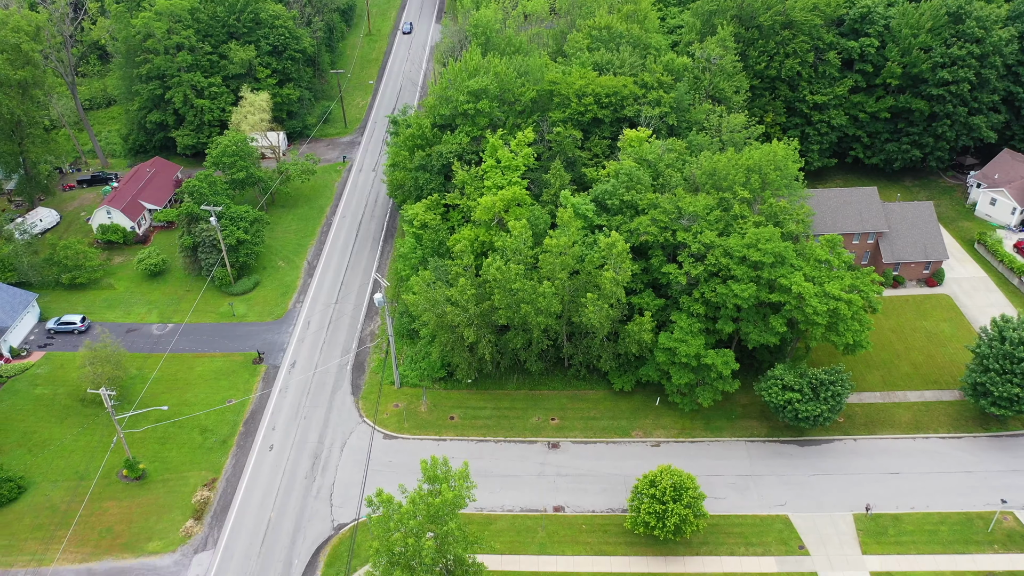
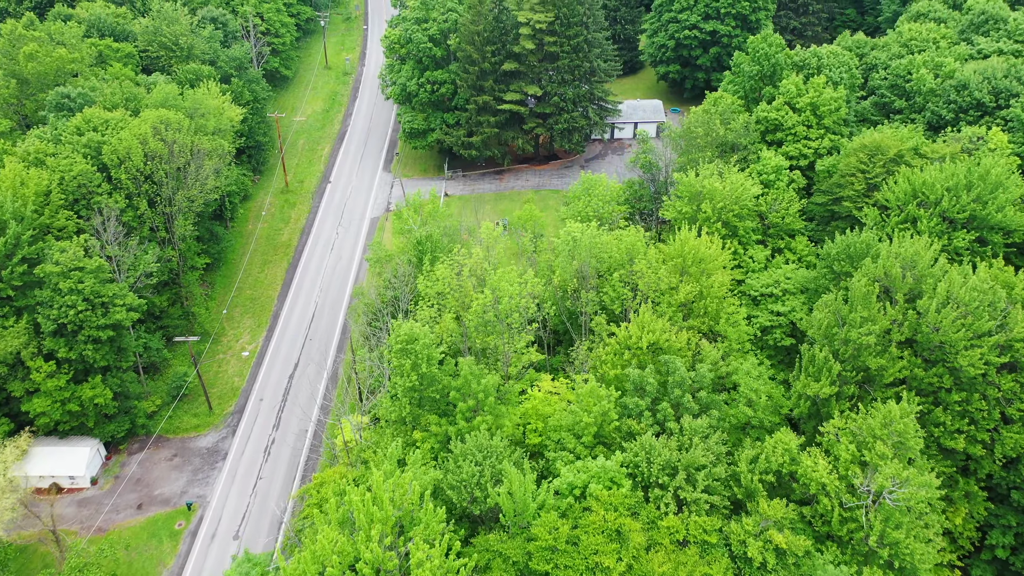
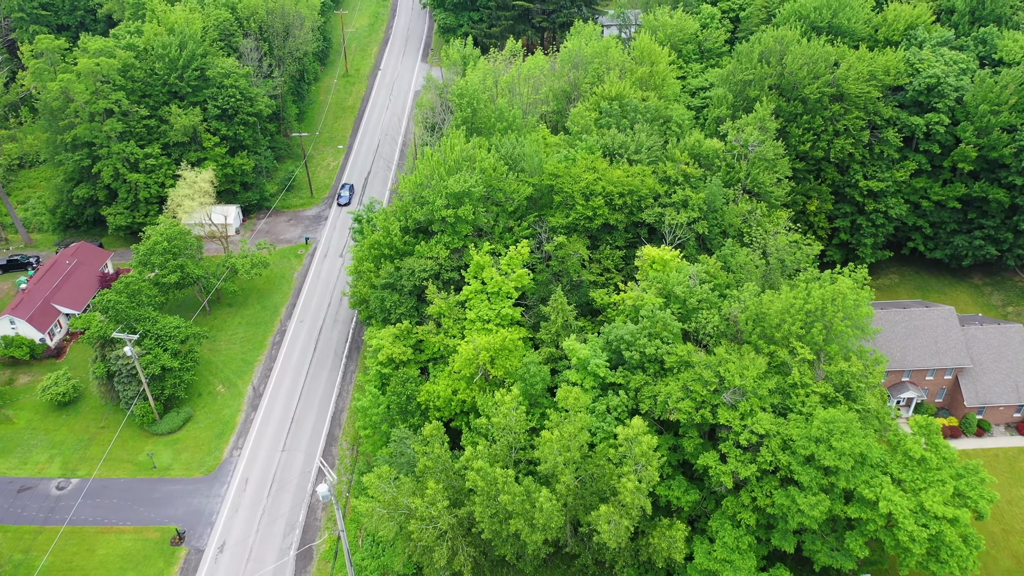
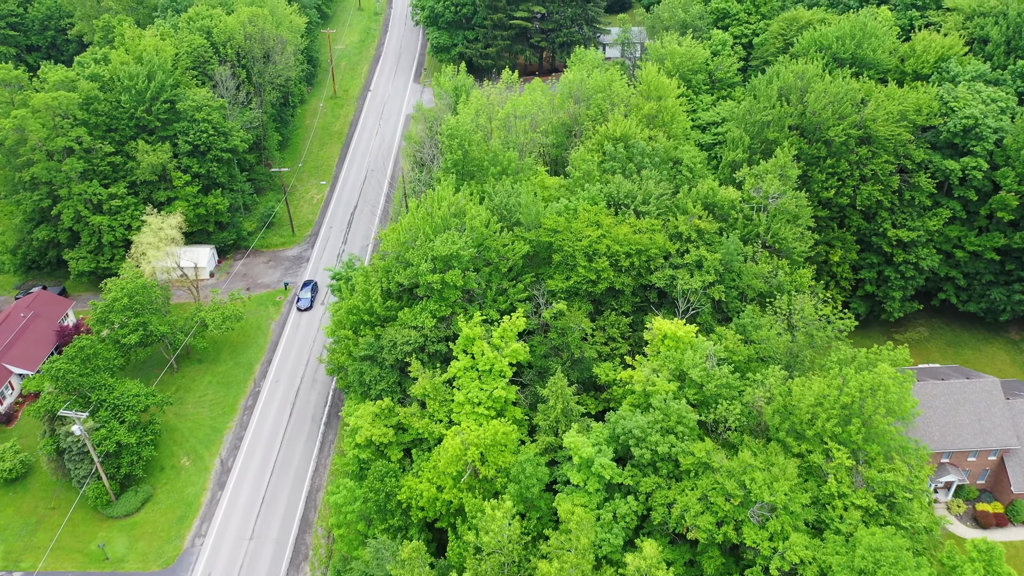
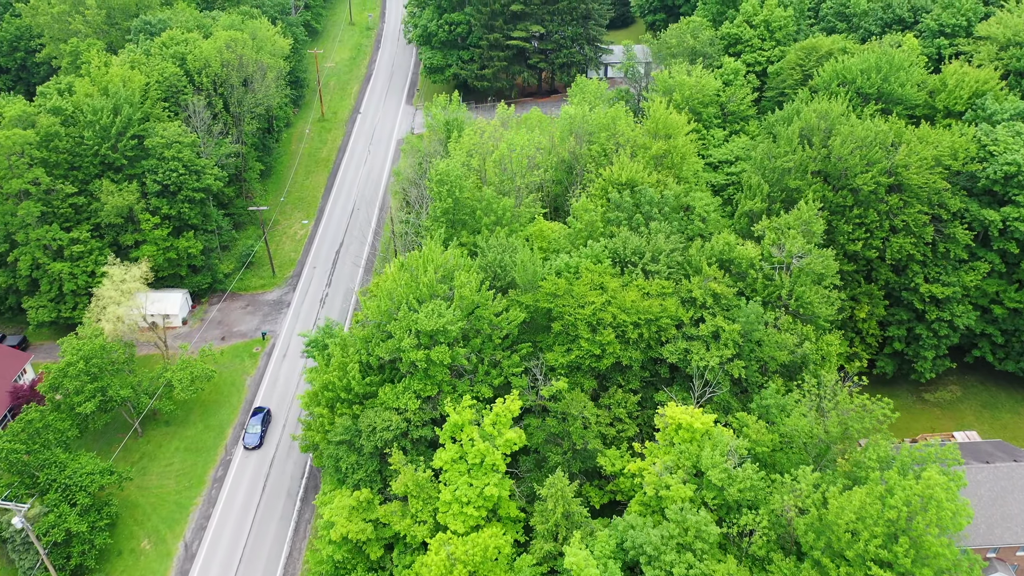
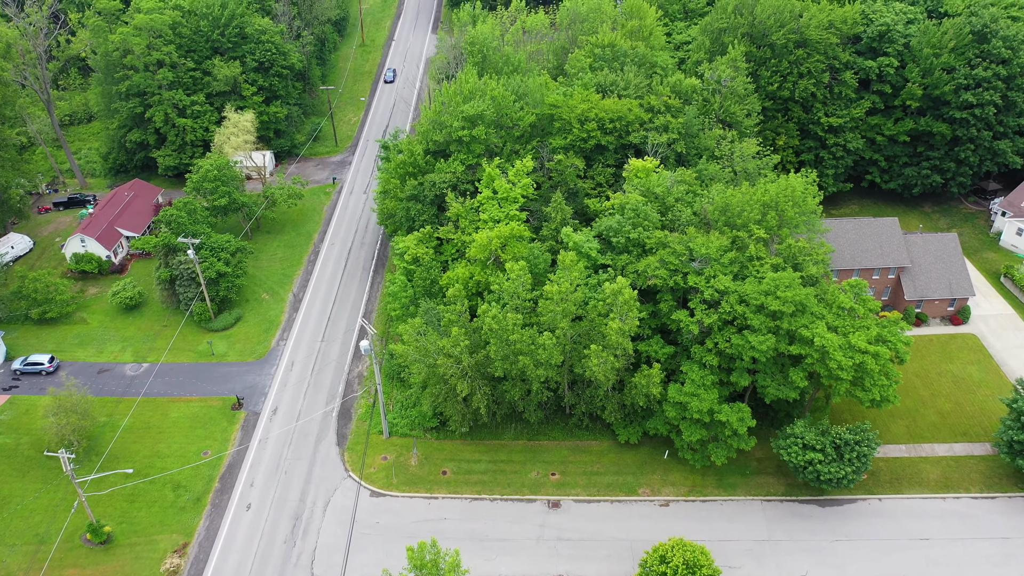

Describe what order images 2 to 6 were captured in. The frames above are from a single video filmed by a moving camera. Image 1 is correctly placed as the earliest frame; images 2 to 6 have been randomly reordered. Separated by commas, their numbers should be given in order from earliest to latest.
6, 3, 4, 5, 2
